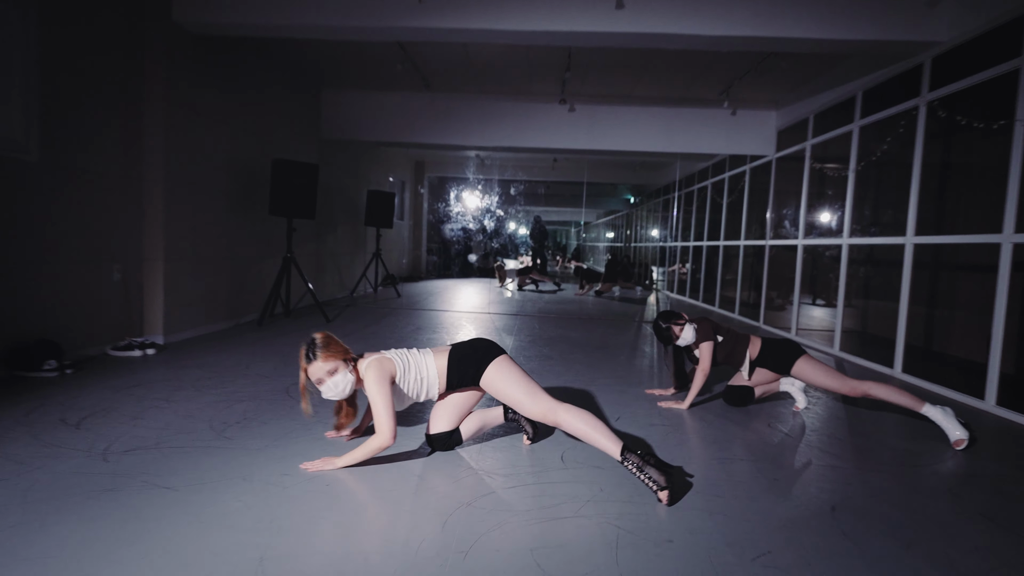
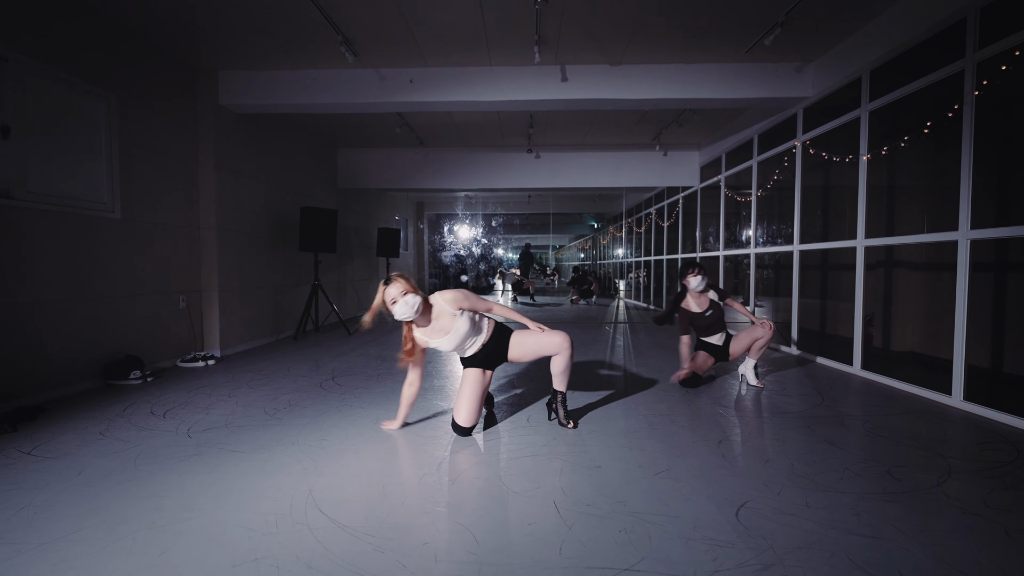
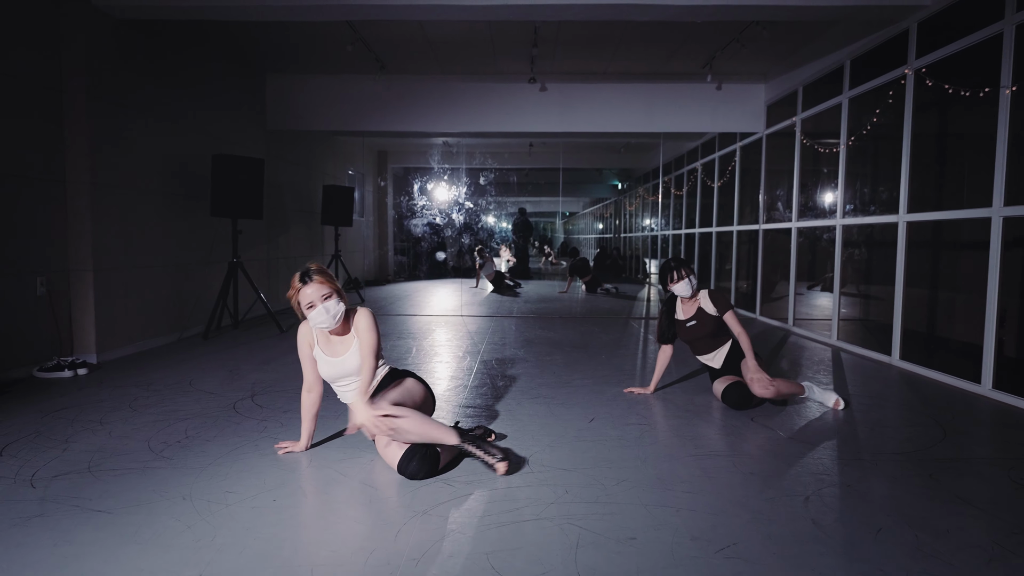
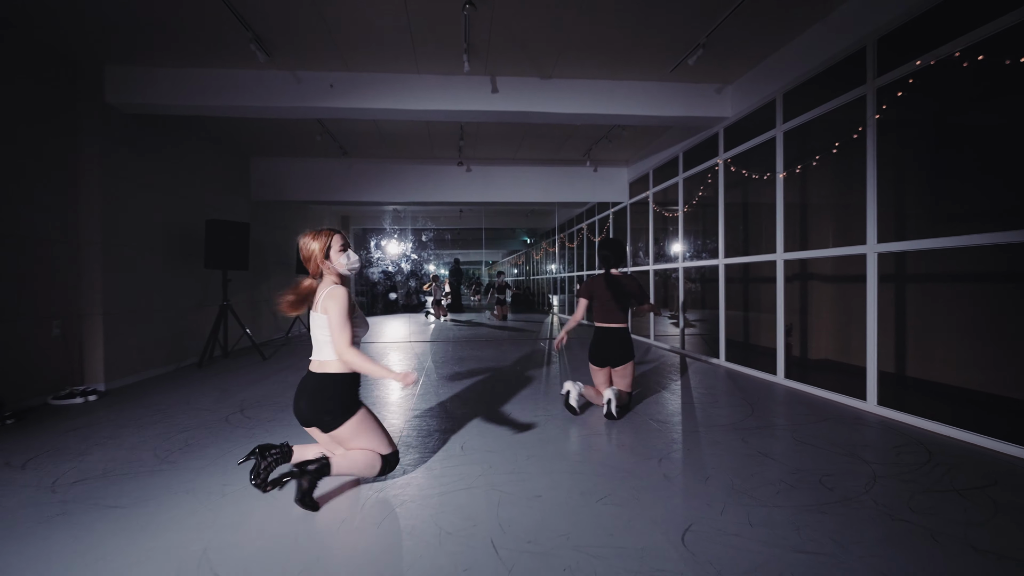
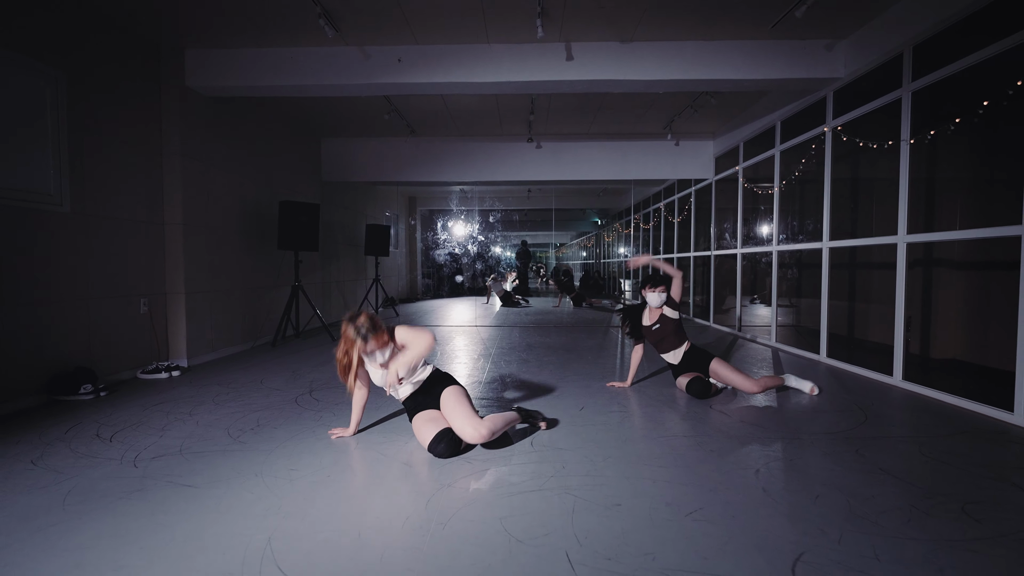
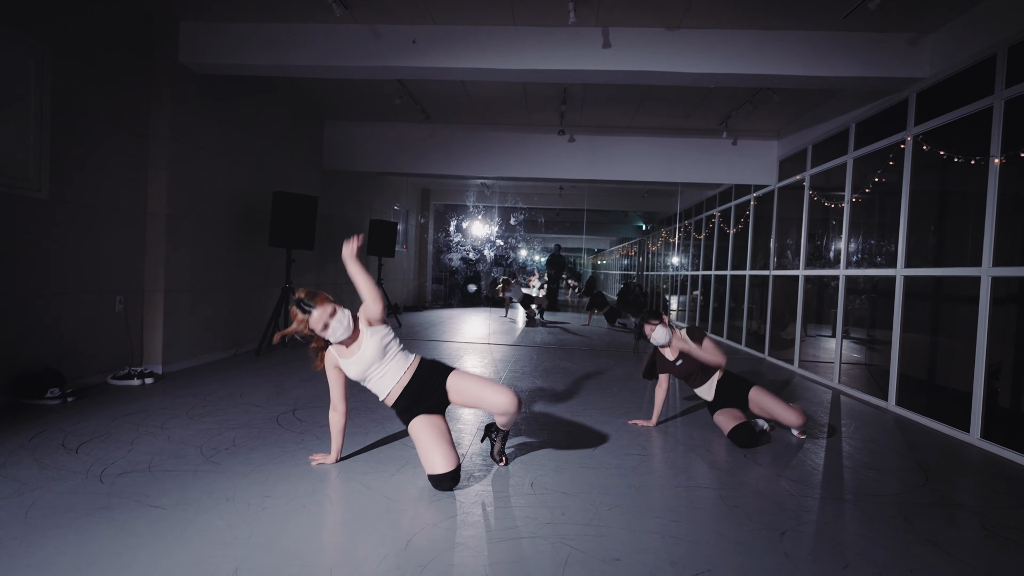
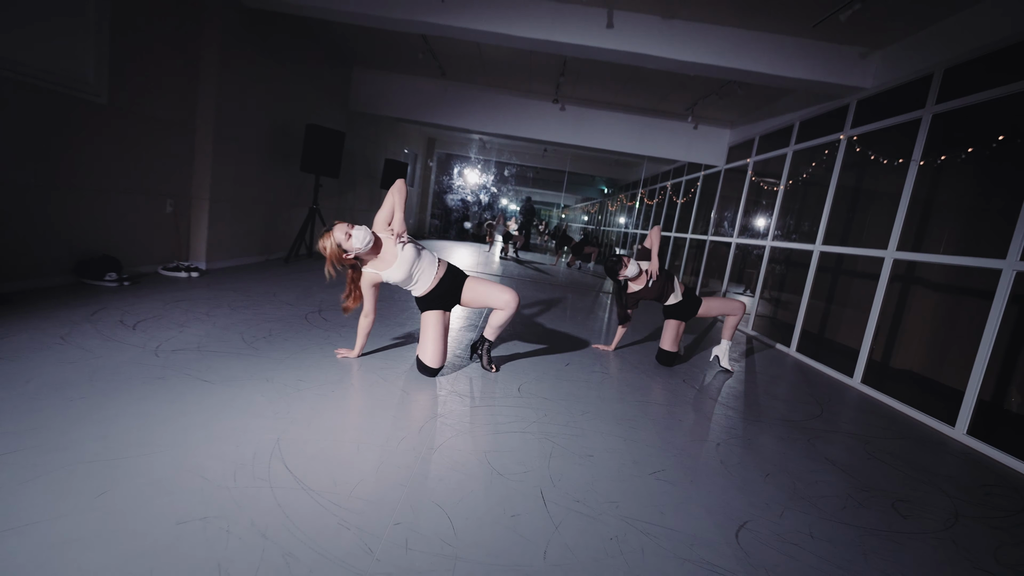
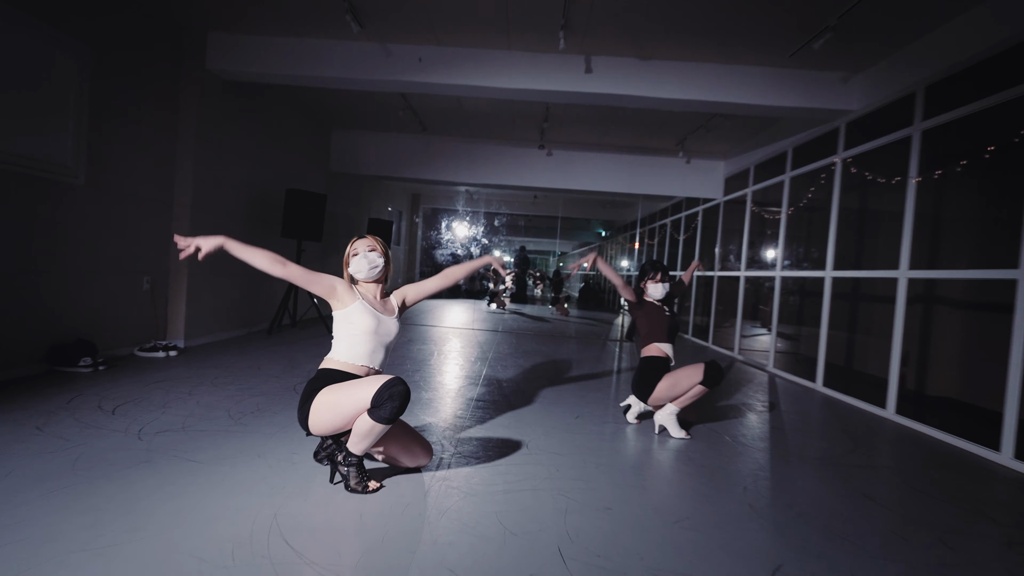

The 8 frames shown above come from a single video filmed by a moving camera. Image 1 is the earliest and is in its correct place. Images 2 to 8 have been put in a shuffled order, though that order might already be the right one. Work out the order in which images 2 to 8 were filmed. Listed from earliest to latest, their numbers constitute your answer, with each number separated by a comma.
7, 6, 5, 3, 2, 4, 8
